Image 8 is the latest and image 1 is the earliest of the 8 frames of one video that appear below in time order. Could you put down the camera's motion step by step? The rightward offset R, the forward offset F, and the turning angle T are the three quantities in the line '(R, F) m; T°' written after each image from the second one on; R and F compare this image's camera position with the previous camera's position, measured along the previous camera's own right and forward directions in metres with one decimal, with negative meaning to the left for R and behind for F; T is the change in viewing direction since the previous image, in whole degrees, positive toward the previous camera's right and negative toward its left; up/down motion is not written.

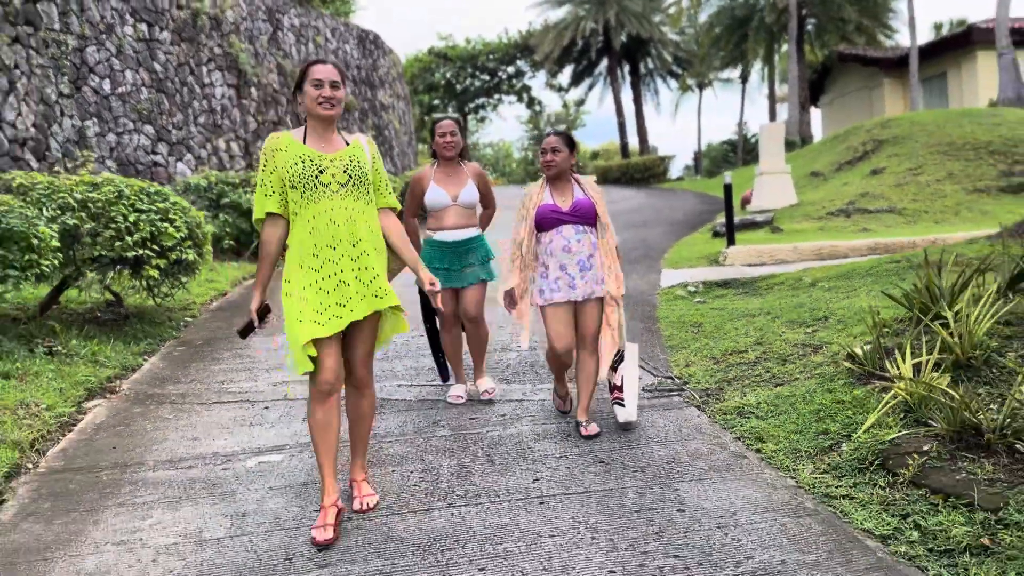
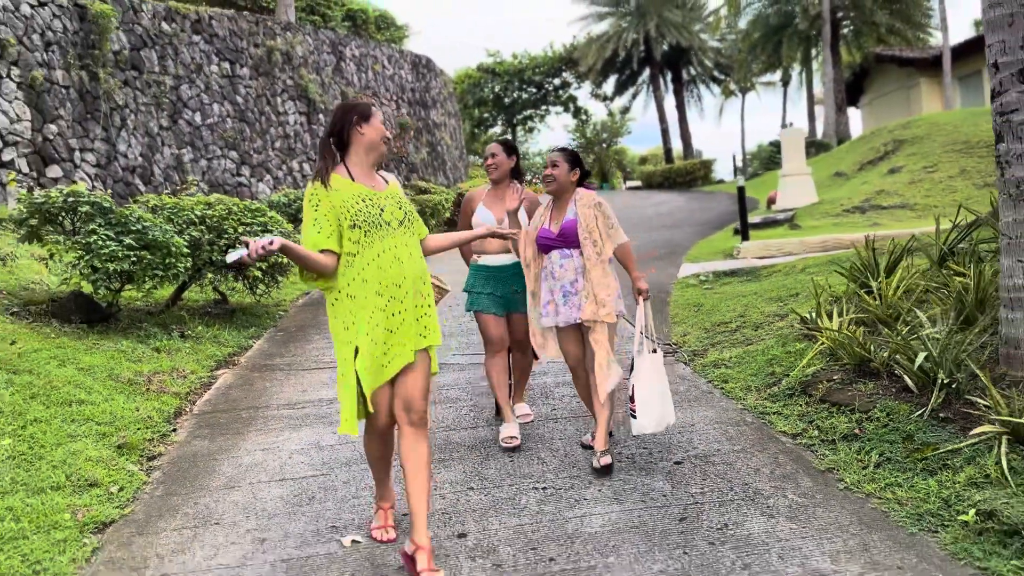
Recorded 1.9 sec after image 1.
(+0.2, -1.2) m; -4°
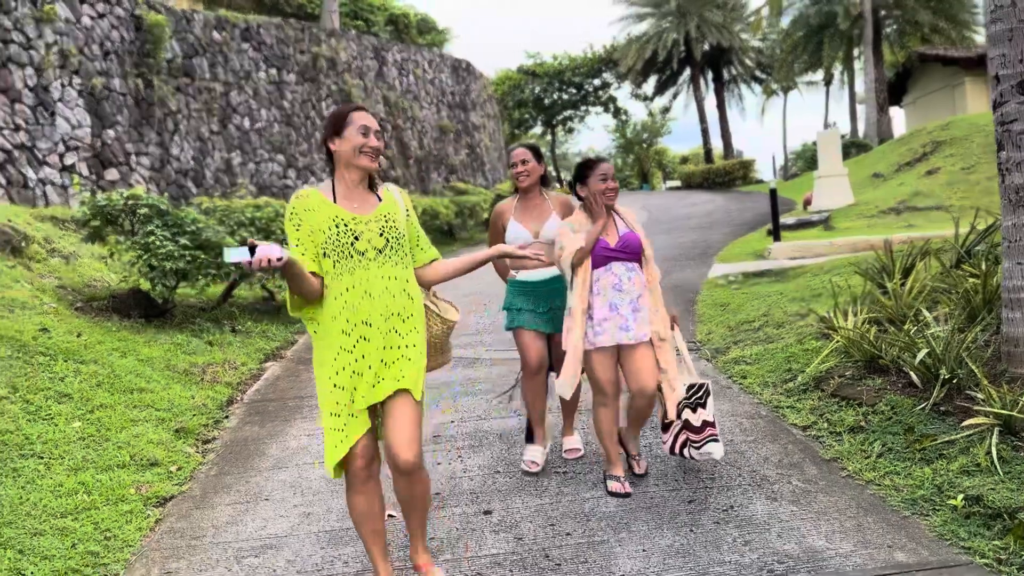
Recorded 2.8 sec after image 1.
(+0.1, -0.3) m; -3°
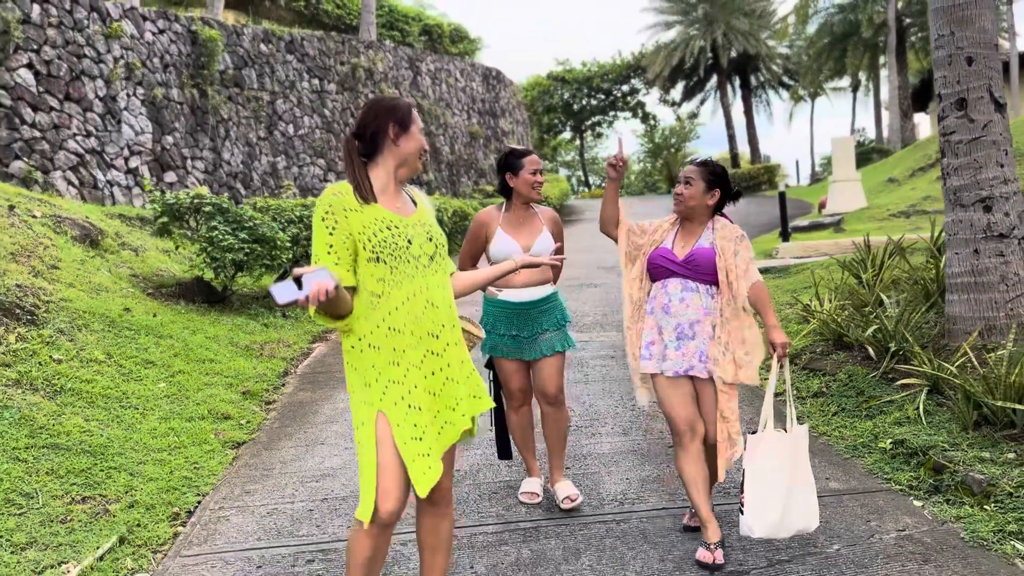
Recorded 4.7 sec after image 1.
(+0.1, -0.7) m; -2°
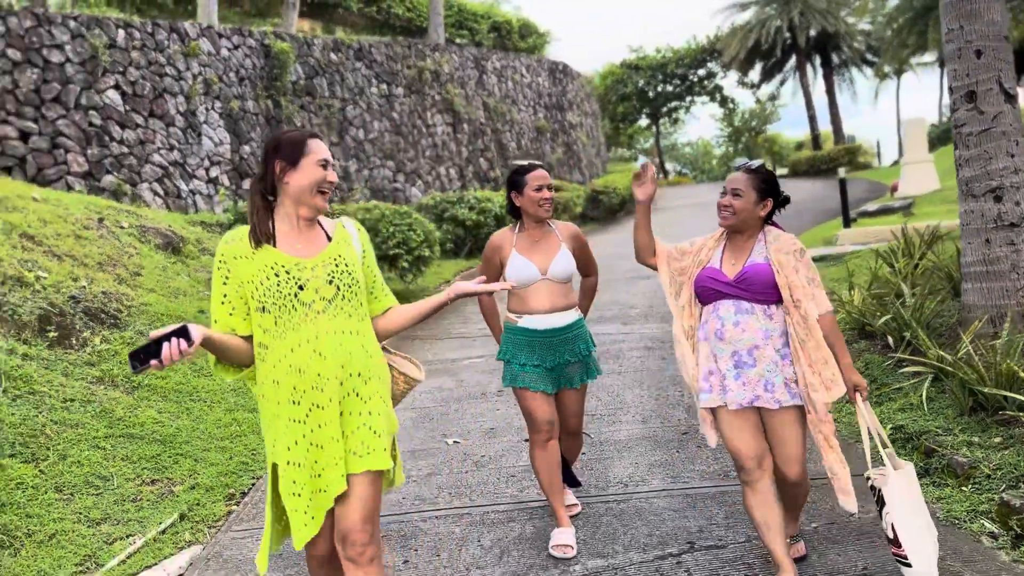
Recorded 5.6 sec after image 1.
(+0.3, -0.3) m; -6°
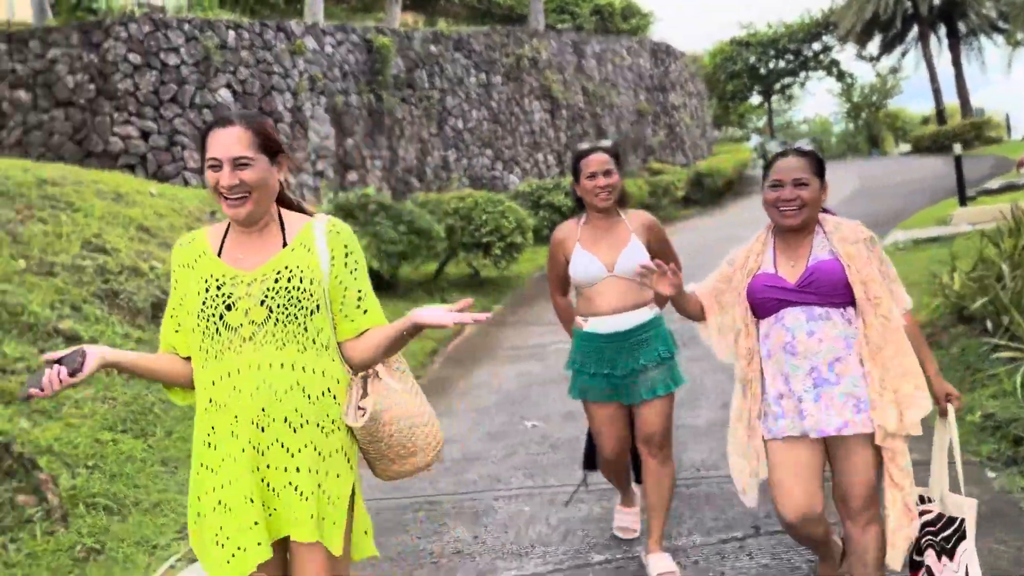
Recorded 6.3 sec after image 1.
(+0.2, -0.1) m; -7°
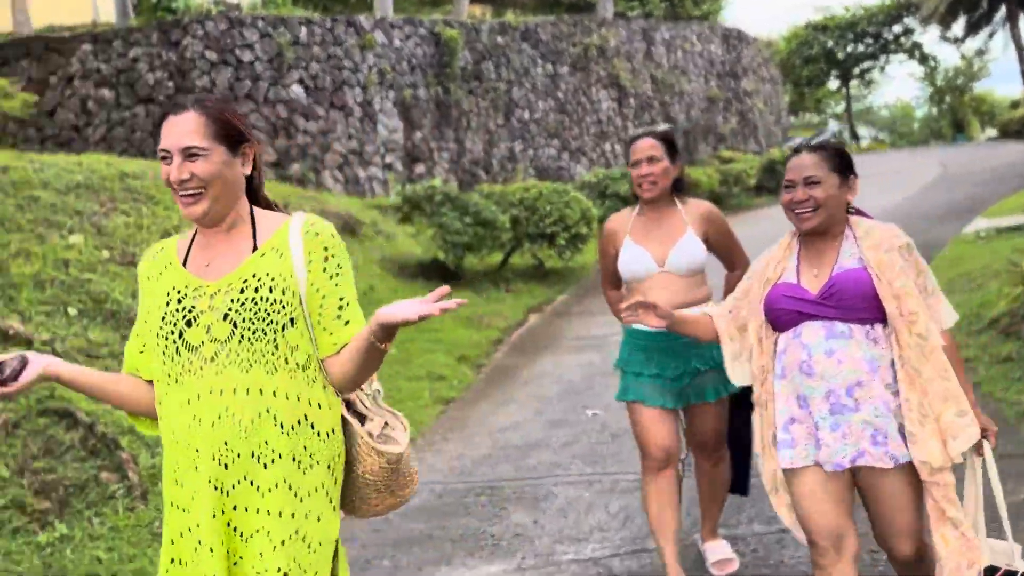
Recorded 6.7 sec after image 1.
(0.0, 0.0) m; -5°
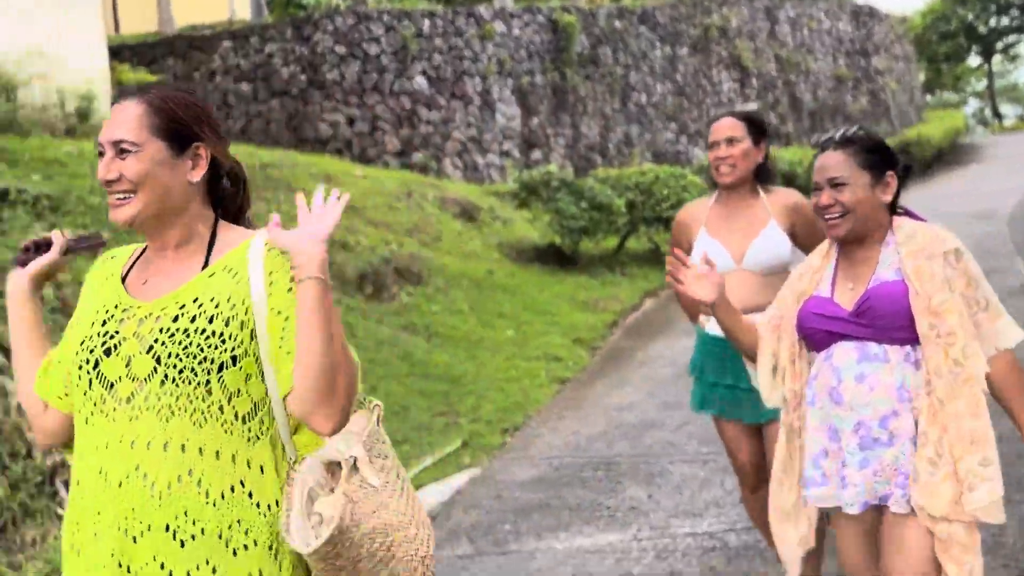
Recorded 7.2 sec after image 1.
(0.0, -0.1) m; -8°
